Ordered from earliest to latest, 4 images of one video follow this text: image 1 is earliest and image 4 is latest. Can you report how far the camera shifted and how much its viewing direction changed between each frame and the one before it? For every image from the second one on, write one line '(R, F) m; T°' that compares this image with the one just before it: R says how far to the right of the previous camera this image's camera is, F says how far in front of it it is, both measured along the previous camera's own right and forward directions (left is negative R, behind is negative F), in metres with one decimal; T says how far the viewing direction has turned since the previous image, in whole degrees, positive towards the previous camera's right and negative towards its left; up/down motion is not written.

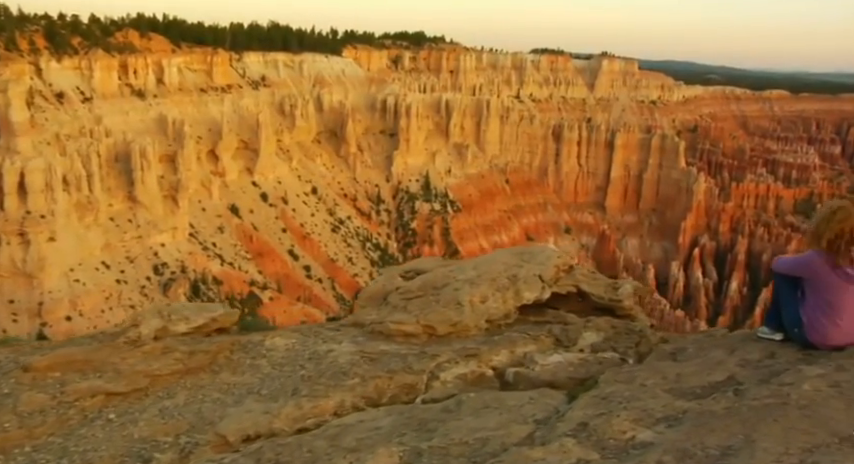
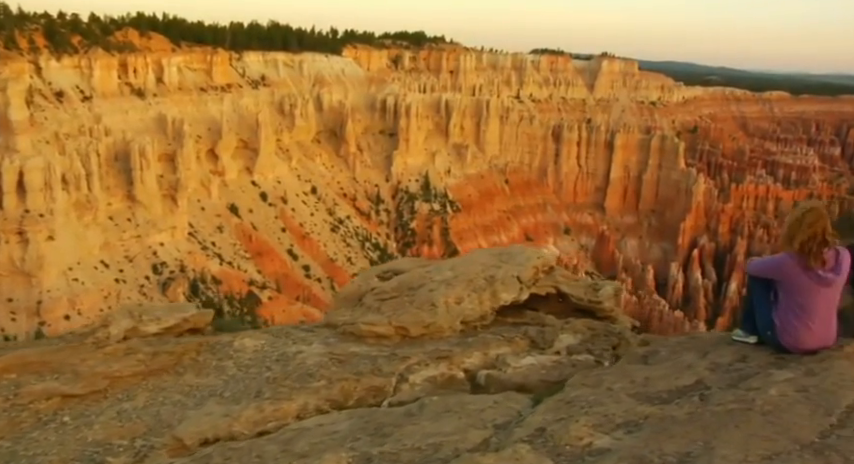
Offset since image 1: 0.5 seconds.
(+0.3, +0.1) m; 0°
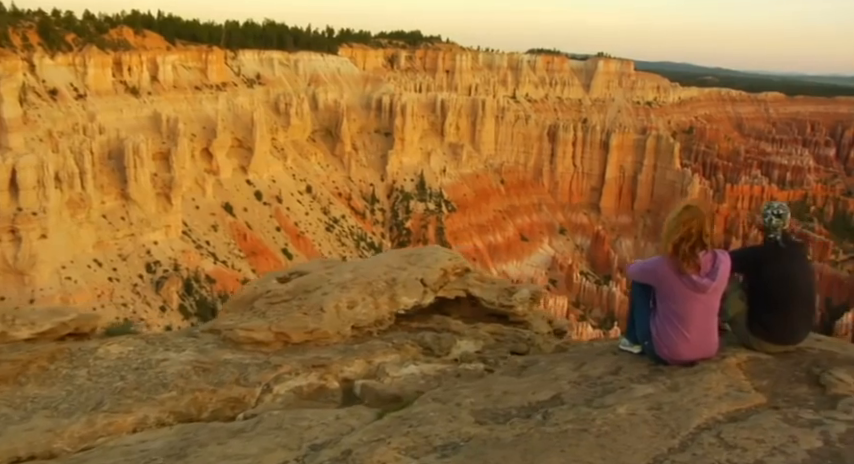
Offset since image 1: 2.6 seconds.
(+1.1, +0.4) m; 0°
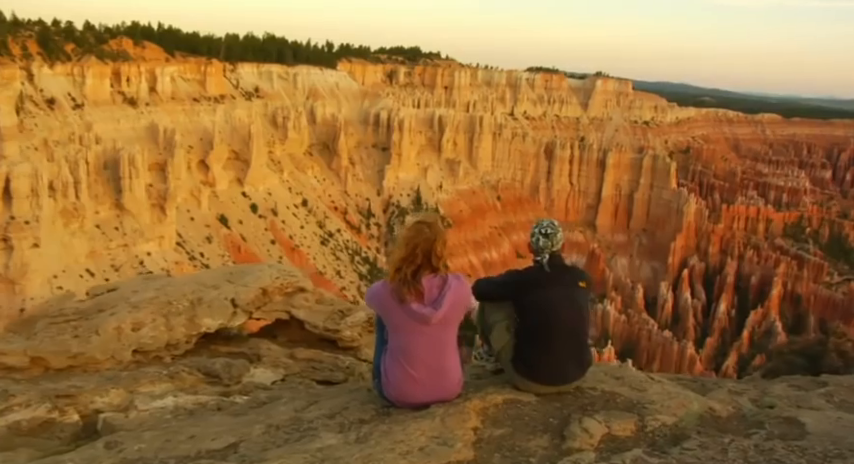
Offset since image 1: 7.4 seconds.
(+1.9, +0.7) m; 0°
